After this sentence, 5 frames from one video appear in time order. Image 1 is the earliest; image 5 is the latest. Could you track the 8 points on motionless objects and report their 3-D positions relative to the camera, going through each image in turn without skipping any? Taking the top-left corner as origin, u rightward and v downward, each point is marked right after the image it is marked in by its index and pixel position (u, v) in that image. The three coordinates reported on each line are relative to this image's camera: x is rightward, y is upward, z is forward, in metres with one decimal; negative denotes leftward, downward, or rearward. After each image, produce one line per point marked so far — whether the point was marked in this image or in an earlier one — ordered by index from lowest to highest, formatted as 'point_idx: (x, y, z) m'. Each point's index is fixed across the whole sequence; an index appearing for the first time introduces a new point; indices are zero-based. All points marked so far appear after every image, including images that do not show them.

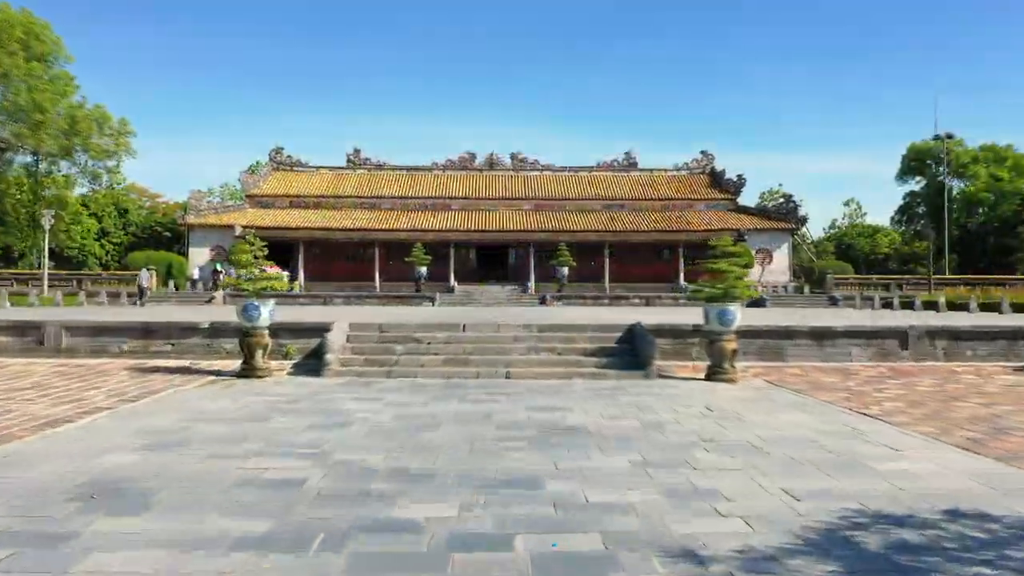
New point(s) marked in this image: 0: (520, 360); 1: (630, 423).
0: (+0.1, -0.6, +8.5) m
1: (+0.6, -0.7, +5.6) m
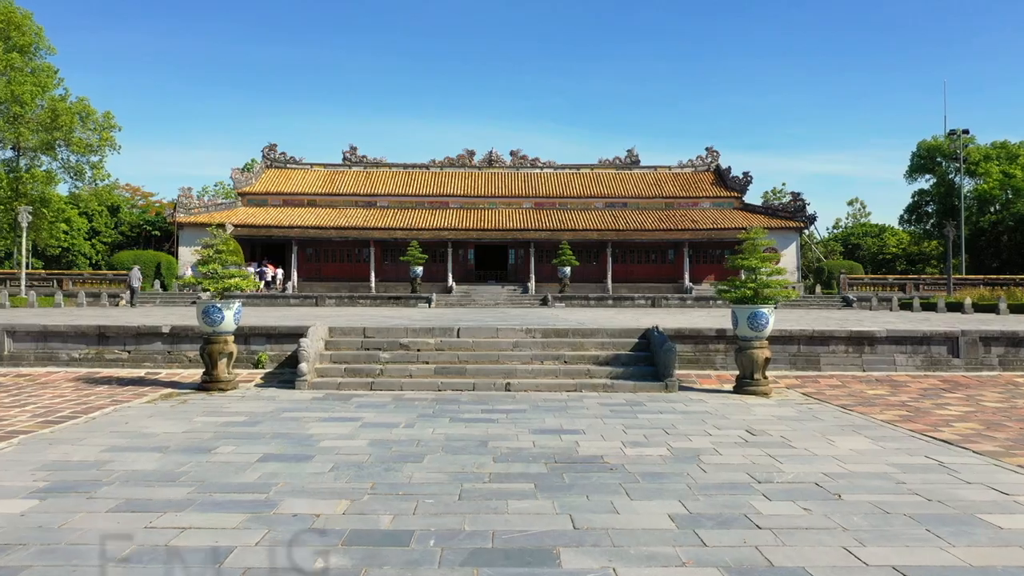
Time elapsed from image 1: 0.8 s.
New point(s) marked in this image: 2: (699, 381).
0: (+0.1, -0.6, +7.5) m
1: (+0.6, -0.7, +4.6) m
2: (+1.3, -0.7, +7.7) m
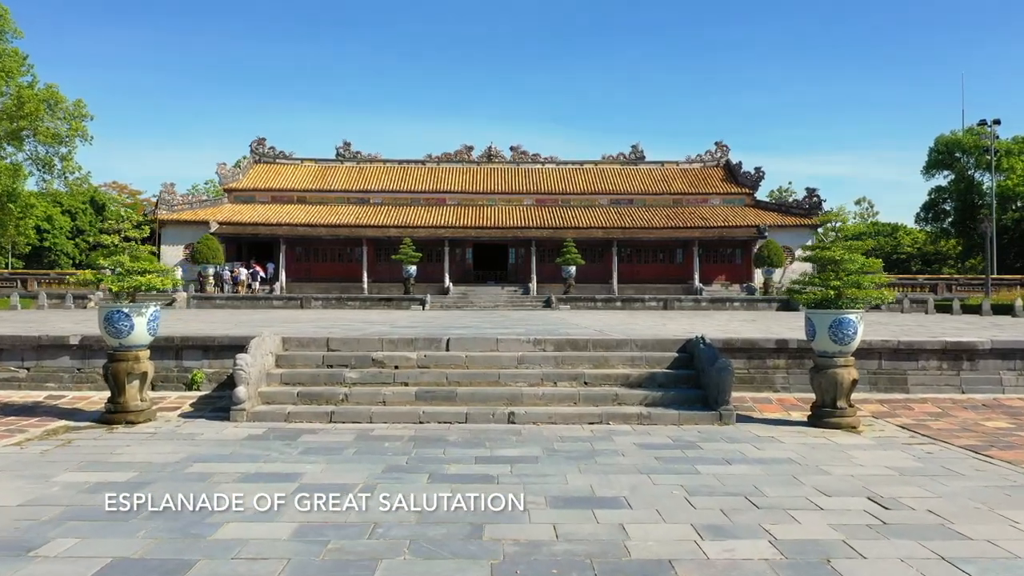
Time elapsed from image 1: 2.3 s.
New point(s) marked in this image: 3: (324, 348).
0: (+0.1, -0.6, +5.7) m
1: (+0.6, -0.7, +2.8) m
2: (+1.4, -0.7, +6.0) m
3: (-1.1, -0.4, +6.4) m
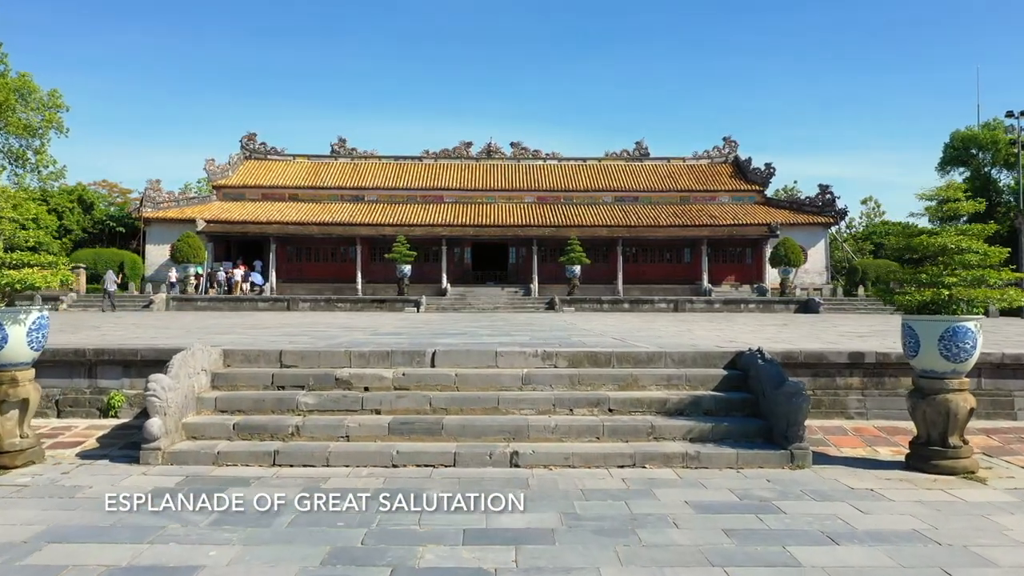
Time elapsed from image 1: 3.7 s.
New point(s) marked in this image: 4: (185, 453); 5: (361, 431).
0: (+0.1, -0.6, +4.3) m
1: (+0.7, -0.7, +1.5) m
2: (+1.4, -0.7, +4.6) m
3: (-1.1, -0.4, +5.0) m
4: (-1.2, -0.6, +4.1) m
5: (-0.6, -0.6, +4.3) m
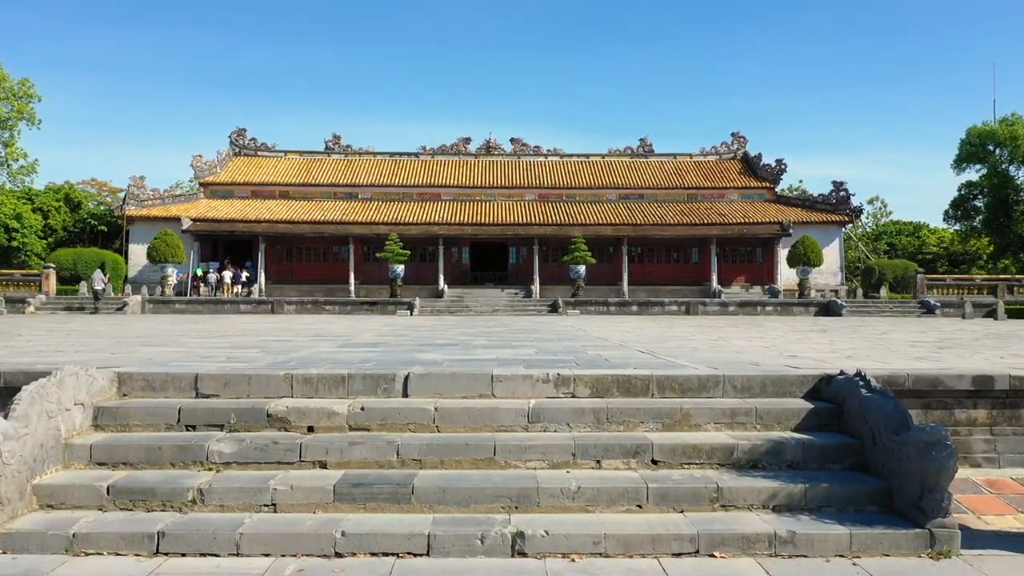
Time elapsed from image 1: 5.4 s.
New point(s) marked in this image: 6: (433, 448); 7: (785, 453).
0: (+0.1, -0.6, +3.0) m
1: (+0.7, -0.7, +0.1) m
2: (+1.4, -0.7, +3.3) m
3: (-1.1, -0.4, +3.7) m
4: (-1.2, -0.6, +2.7) m
5: (-0.6, -0.6, +3.0) m
6: (-0.2, -0.5, +3.2) m
7: (+0.8, -0.5, +3.2) m
